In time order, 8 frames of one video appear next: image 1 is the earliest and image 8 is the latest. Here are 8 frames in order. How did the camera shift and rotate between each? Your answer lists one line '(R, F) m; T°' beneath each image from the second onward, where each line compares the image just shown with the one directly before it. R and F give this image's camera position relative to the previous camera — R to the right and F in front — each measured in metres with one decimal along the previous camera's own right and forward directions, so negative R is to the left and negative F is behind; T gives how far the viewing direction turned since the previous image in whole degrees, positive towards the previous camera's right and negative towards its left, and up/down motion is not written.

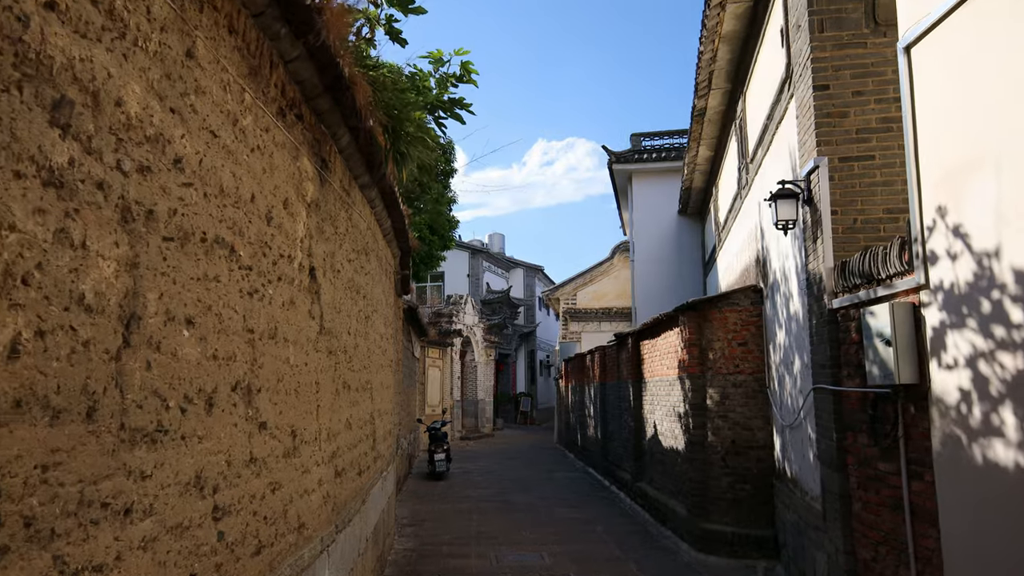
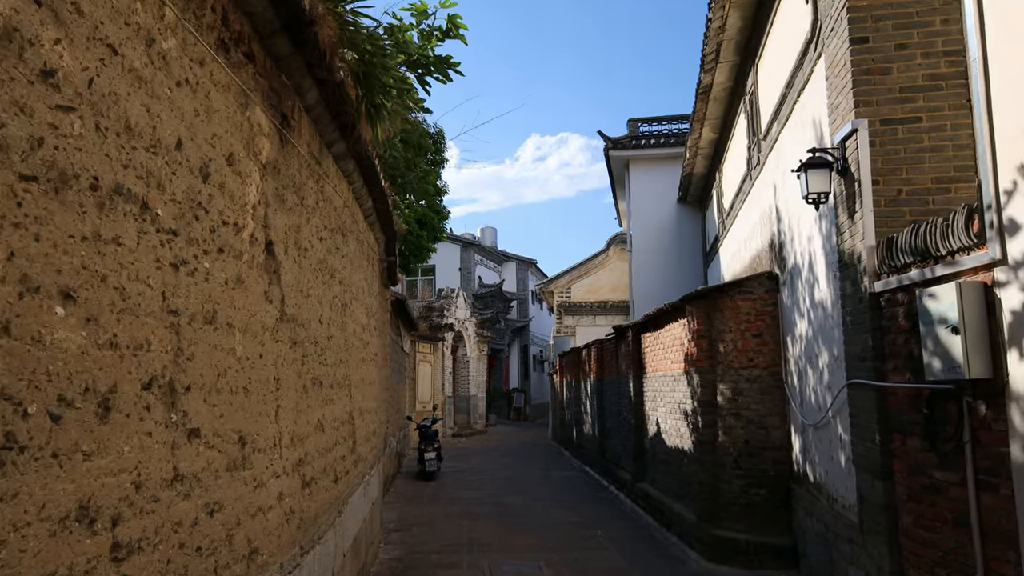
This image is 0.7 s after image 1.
(0.0, +0.6) m; +1°
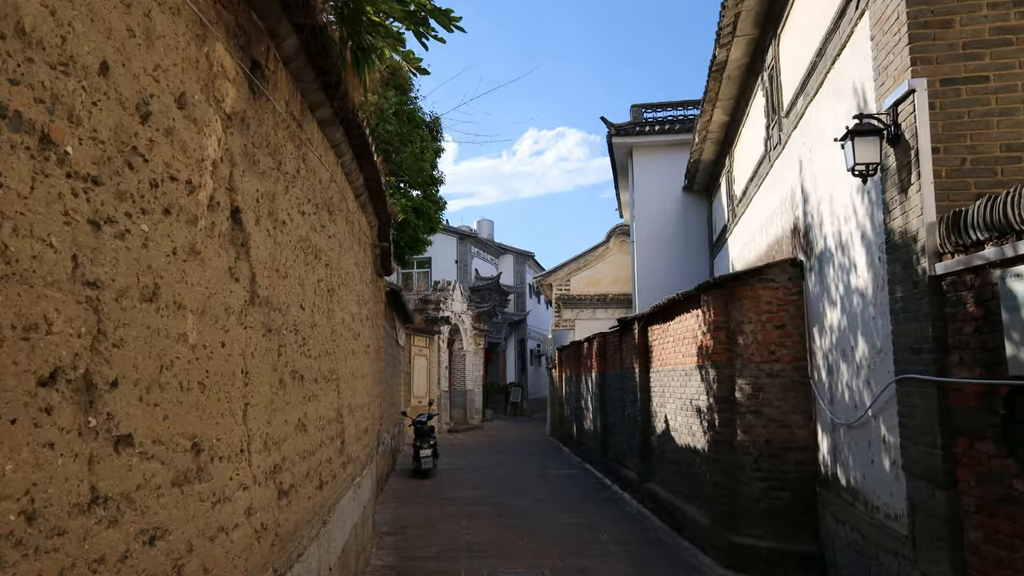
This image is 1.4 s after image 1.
(-0.1, +0.5) m; 0°
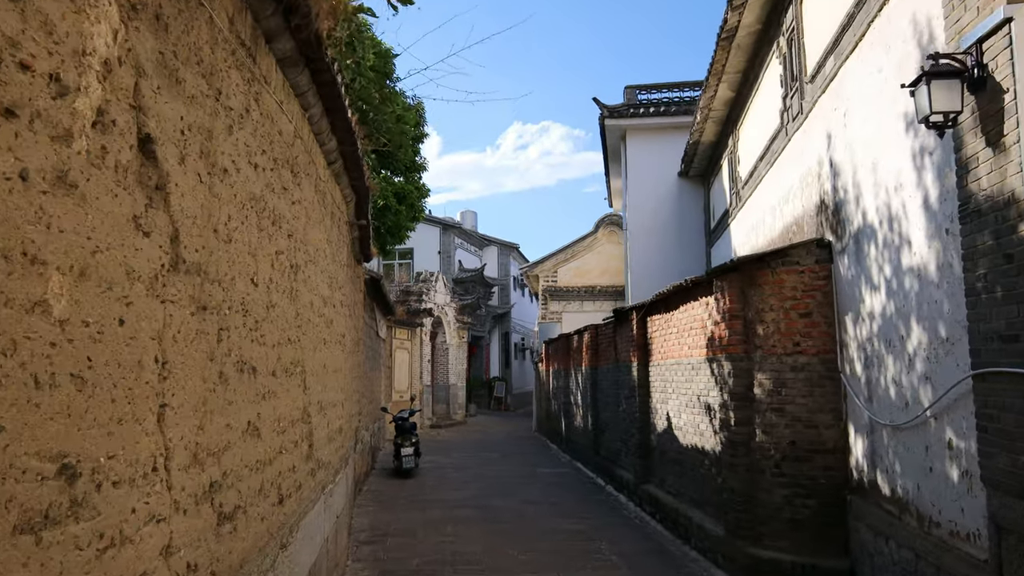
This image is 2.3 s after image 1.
(-0.1, +0.7) m; +1°
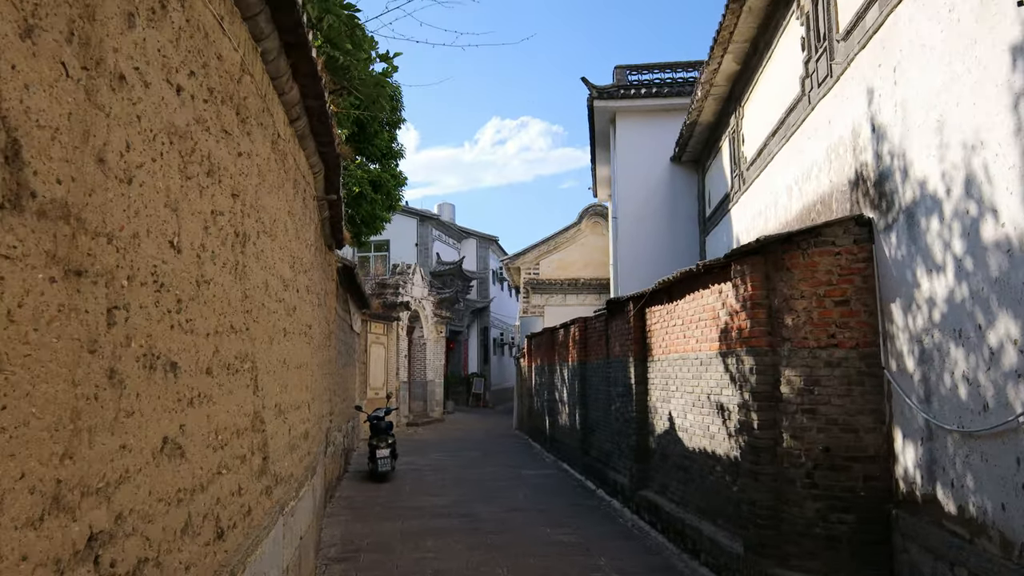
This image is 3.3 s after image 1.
(-0.1, +0.7) m; +2°
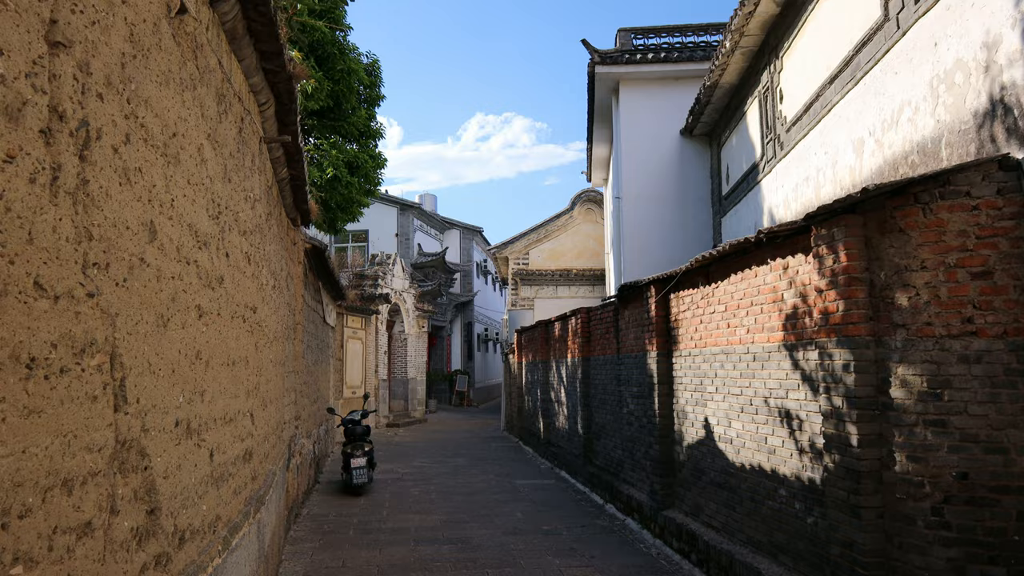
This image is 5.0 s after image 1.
(-0.2, +1.3) m; +1°
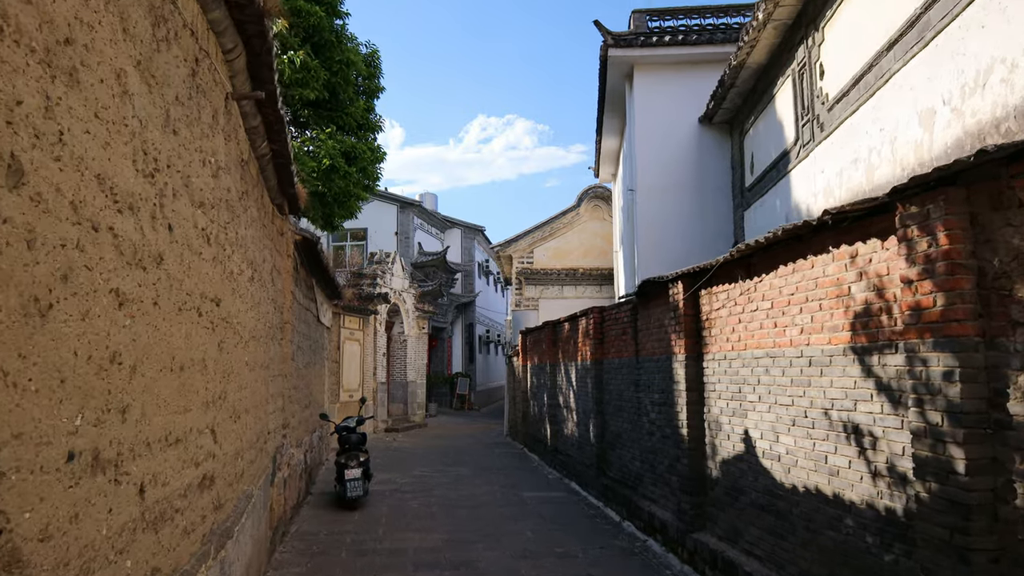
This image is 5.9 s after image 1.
(-0.1, +0.7) m; 0°
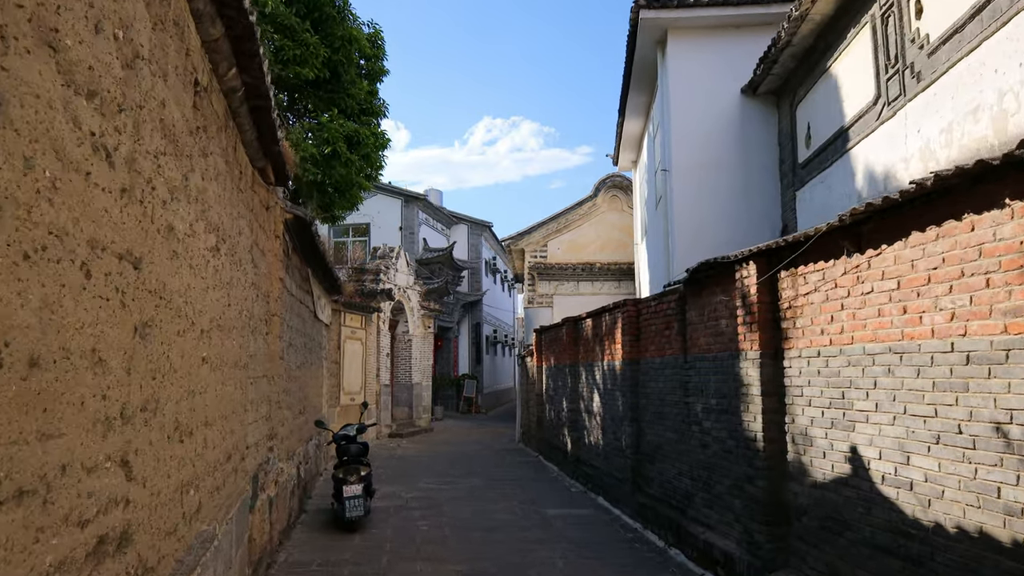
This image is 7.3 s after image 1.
(-0.2, +1.1) m; 0°
